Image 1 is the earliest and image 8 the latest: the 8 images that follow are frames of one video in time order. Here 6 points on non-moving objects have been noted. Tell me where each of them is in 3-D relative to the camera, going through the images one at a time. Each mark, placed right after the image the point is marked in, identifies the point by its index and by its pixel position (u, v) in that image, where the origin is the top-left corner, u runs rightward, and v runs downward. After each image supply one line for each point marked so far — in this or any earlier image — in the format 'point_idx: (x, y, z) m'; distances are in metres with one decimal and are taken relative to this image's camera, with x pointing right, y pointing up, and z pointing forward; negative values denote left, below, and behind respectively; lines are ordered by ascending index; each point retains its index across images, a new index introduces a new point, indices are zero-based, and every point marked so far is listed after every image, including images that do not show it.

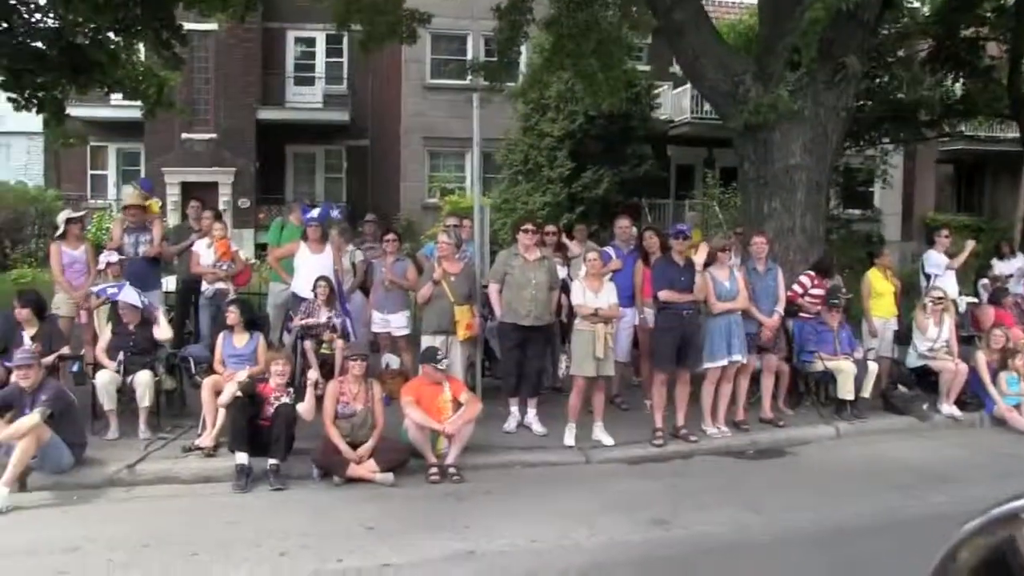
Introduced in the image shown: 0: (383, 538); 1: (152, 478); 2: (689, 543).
0: (-0.7, -1.4, +6.3) m
1: (-2.5, -1.3, +7.5) m
2: (+1.0, -1.5, +6.2) m
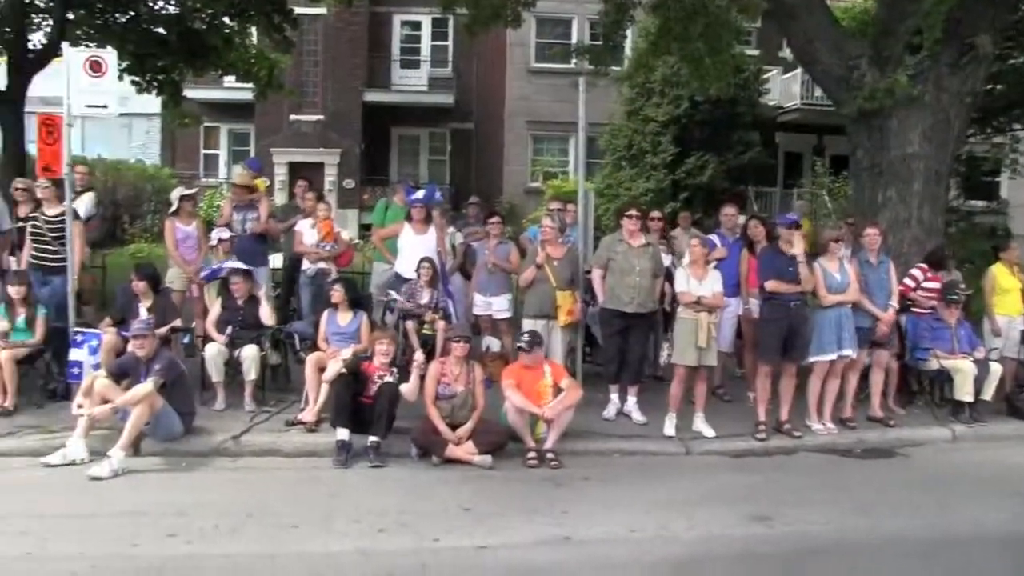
0: (-0.2, -1.3, +6.3) m
1: (-1.8, -1.2, +7.6) m
2: (+1.6, -1.4, +6.1) m
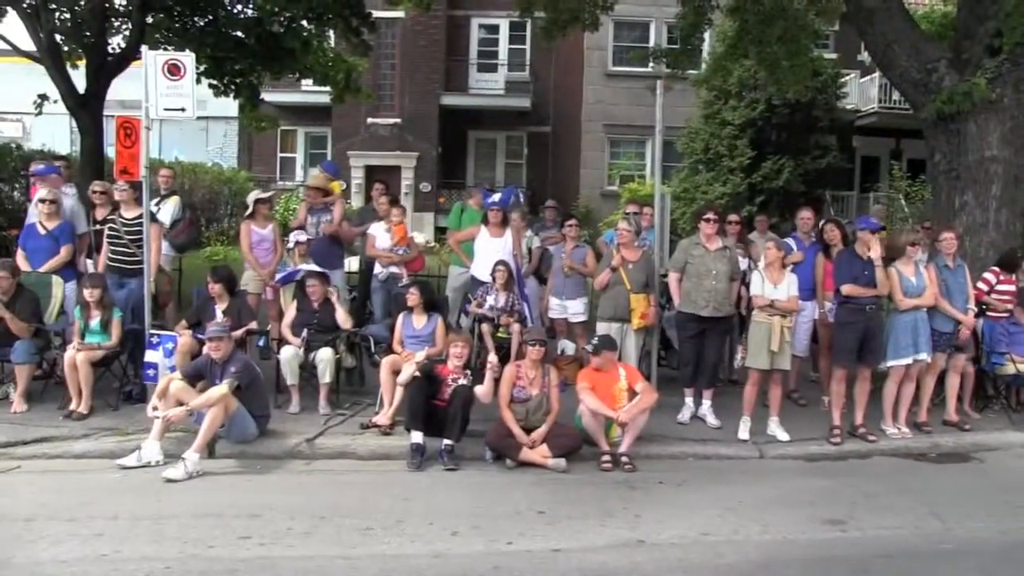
0: (+0.2, -1.4, +6.4) m
1: (-1.3, -1.2, +7.8) m
2: (+2.0, -1.4, +6.0) m
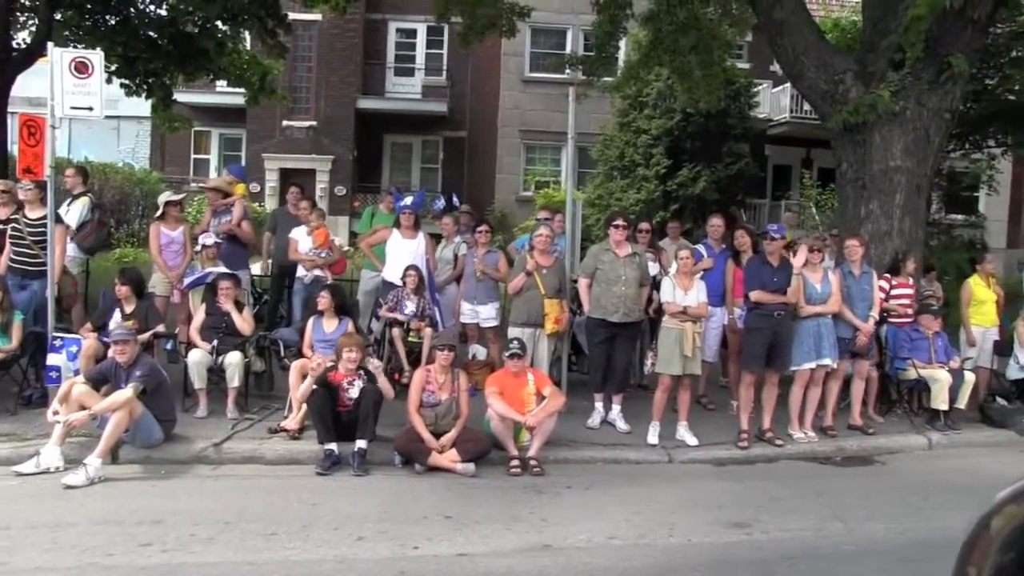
0: (-0.3, -1.4, +6.3) m
1: (-1.9, -1.2, +7.7) m
2: (+1.5, -1.5, +6.1) m
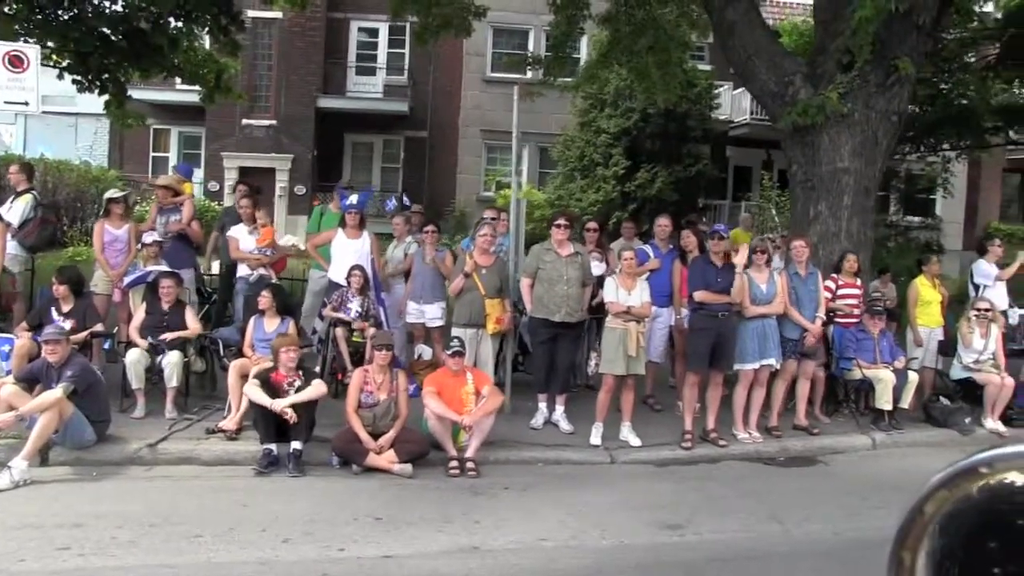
0: (-0.7, -1.4, +6.3) m
1: (-2.4, -1.2, +7.6) m
2: (+1.1, -1.5, +6.1) m
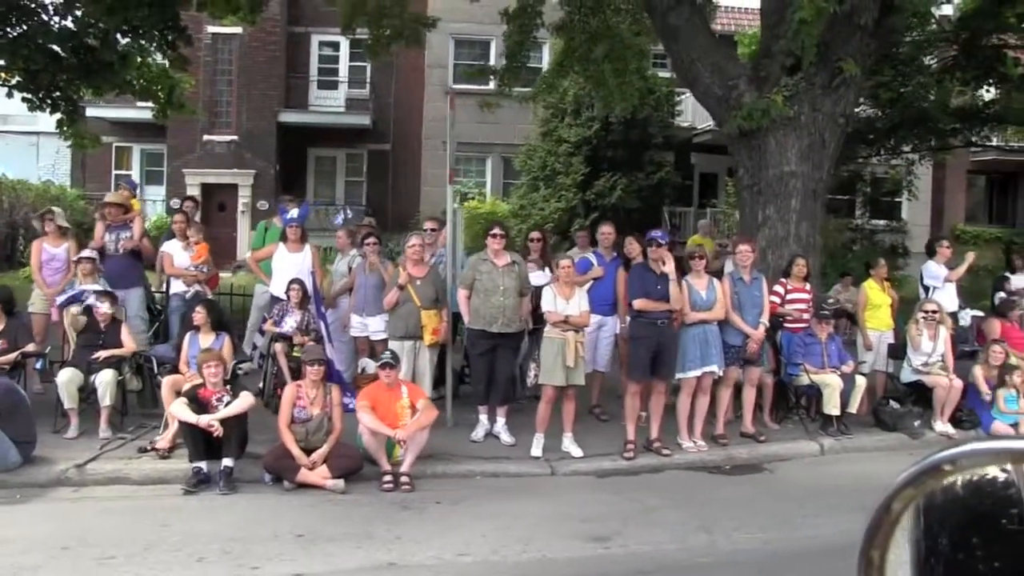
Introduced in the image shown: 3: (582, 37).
0: (-1.1, -1.5, +6.2) m
1: (-2.8, -1.3, +7.5) m
2: (+0.6, -1.5, +6.0) m
3: (+0.8, +2.9, +12.7) m
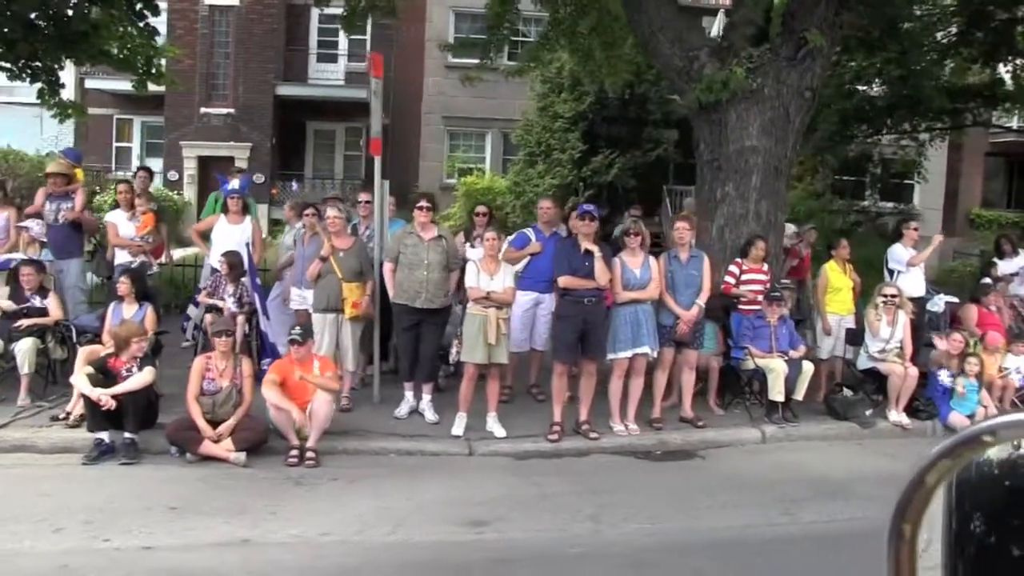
0: (-1.9, -1.3, +6.0) m
1: (-3.4, -1.1, +7.5) m
2: (-0.1, -1.4, +5.8) m
3: (+0.6, +3.2, +12.4) m
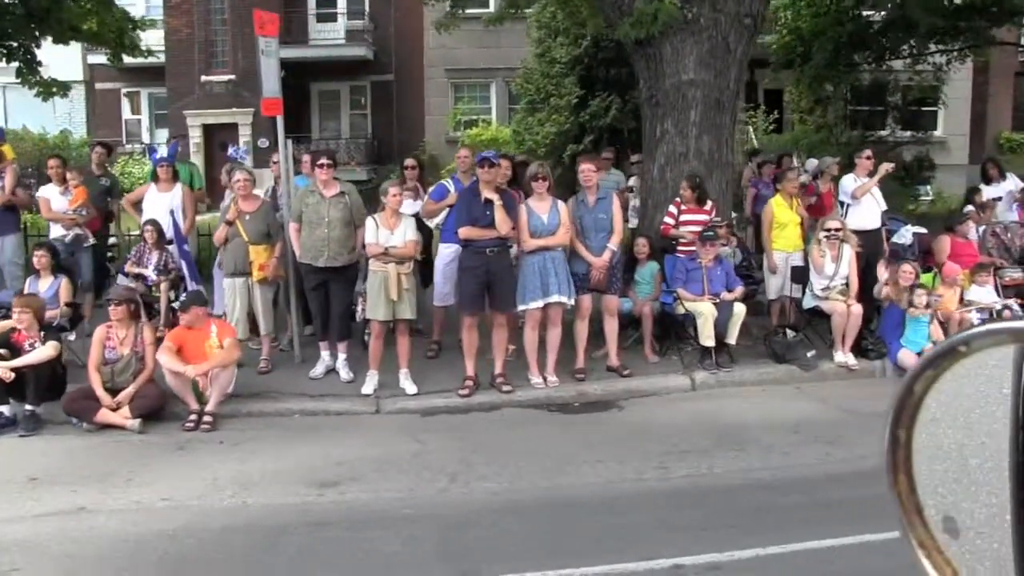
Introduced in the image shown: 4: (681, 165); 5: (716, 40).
0: (-2.7, -1.1, +6.1) m
1: (-4.1, -0.9, +7.7) m
2: (-1.0, -1.1, +5.6) m
3: (+0.2, +3.7, +12.0) m
4: (+1.4, +1.0, +9.1) m
5: (+1.7, +2.0, +8.9) m
